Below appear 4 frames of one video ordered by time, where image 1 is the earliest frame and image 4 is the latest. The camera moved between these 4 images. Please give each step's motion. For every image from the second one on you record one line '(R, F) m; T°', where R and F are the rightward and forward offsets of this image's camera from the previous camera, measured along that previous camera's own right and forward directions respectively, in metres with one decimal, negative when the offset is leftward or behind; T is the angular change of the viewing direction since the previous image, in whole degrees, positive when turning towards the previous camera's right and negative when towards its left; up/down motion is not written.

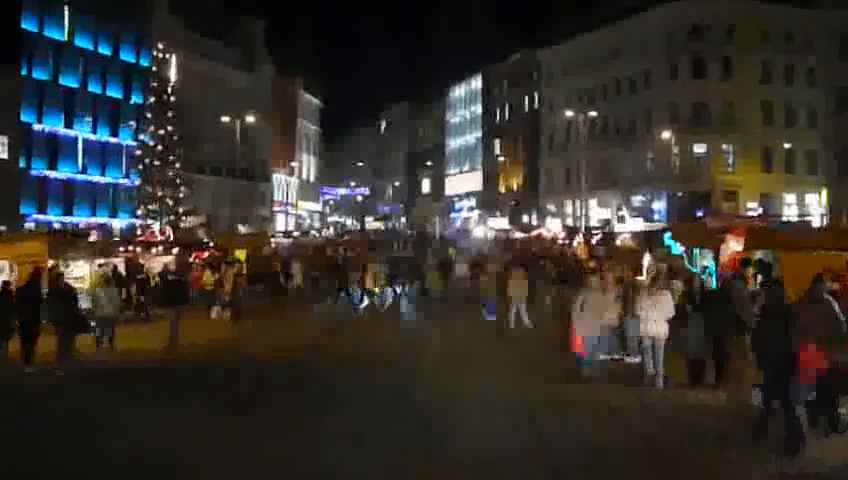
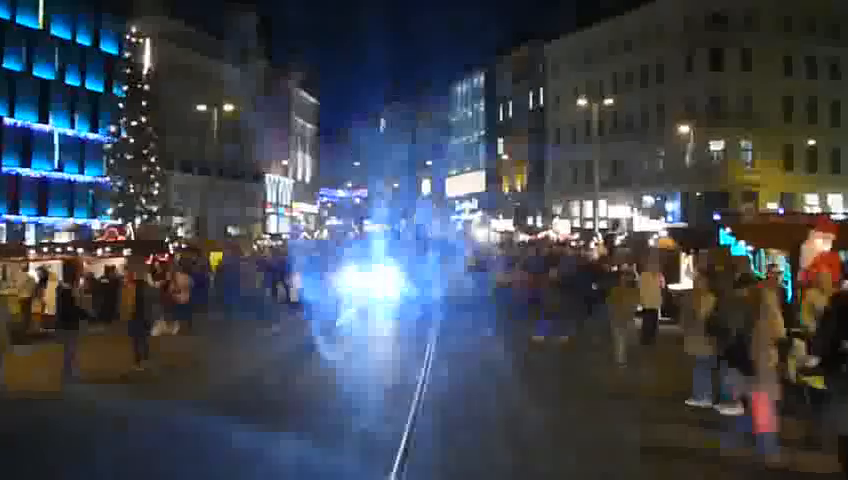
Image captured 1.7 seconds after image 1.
(+0.1, +3.7) m; 0°
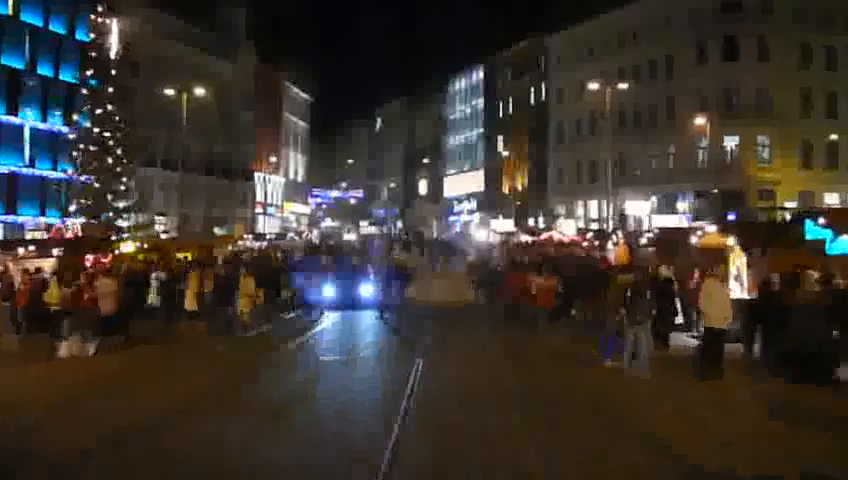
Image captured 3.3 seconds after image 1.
(+0.1, +3.5) m; 0°
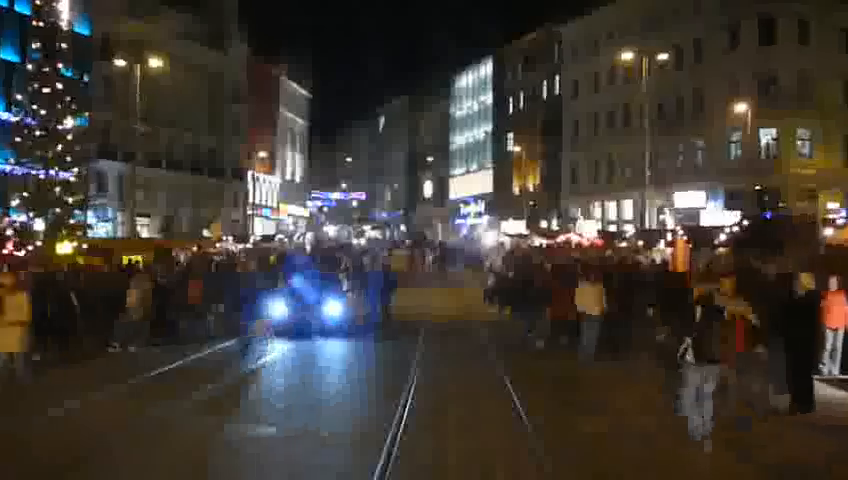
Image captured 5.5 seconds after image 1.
(+0.2, +5.1) m; 0°
